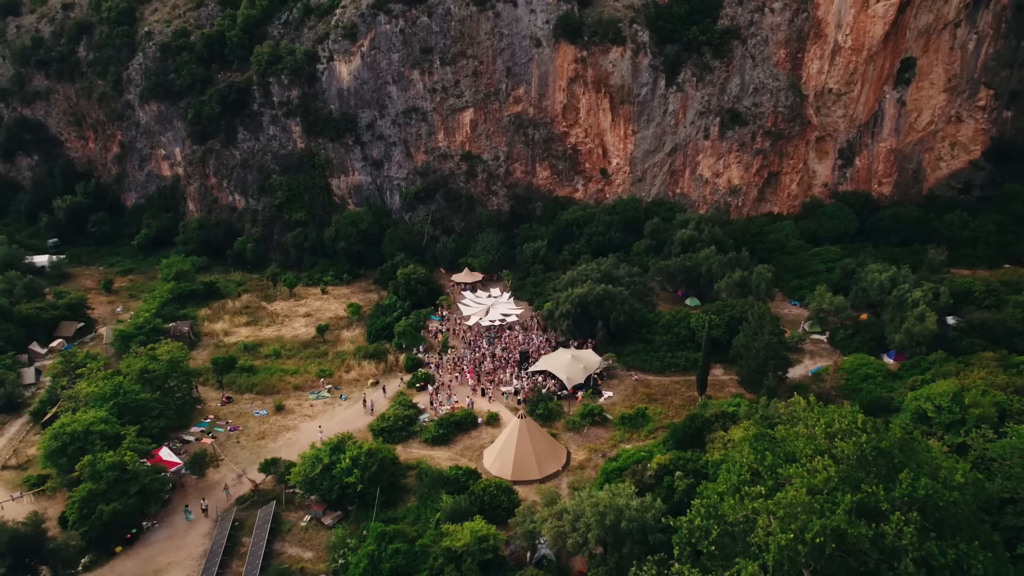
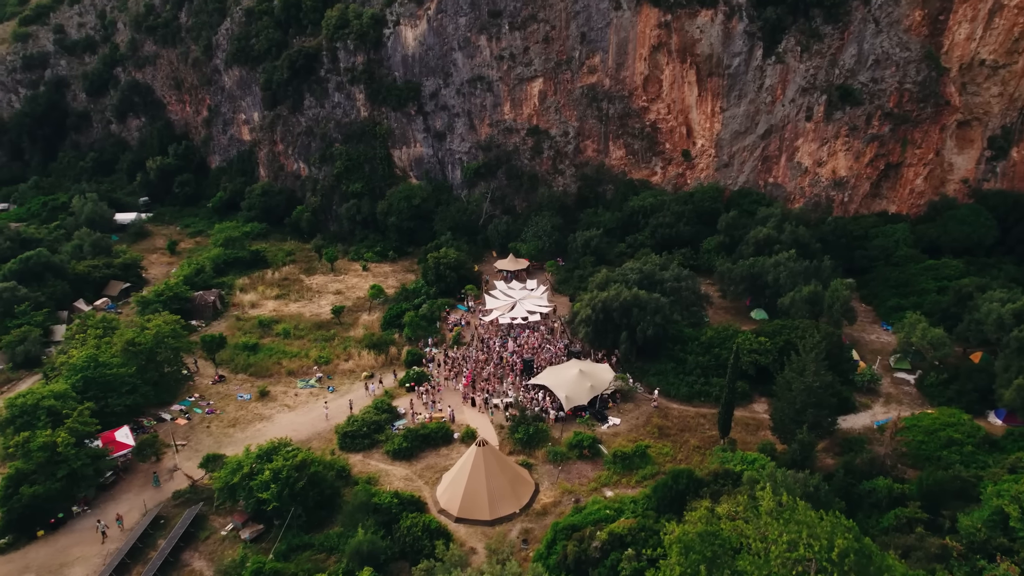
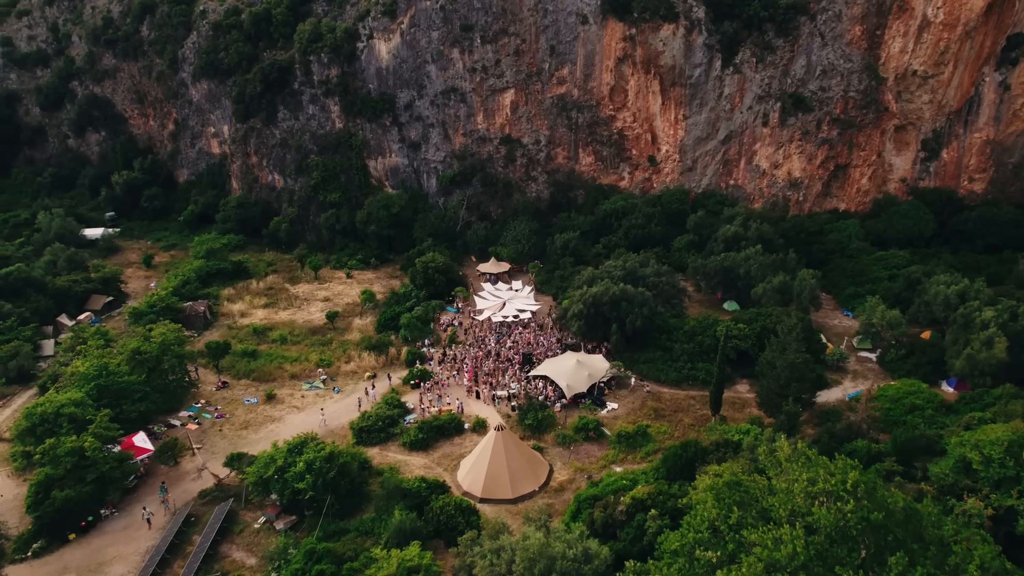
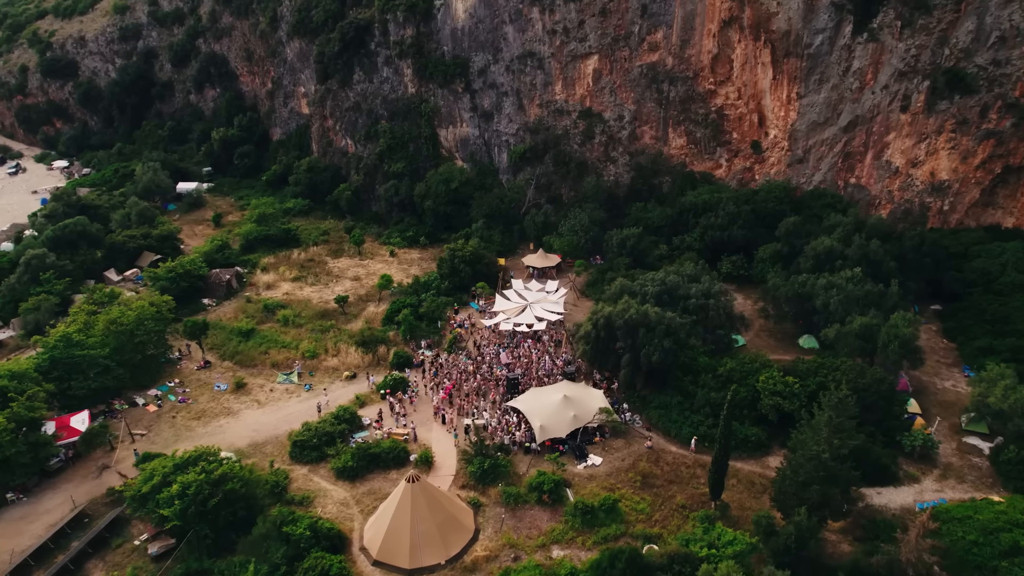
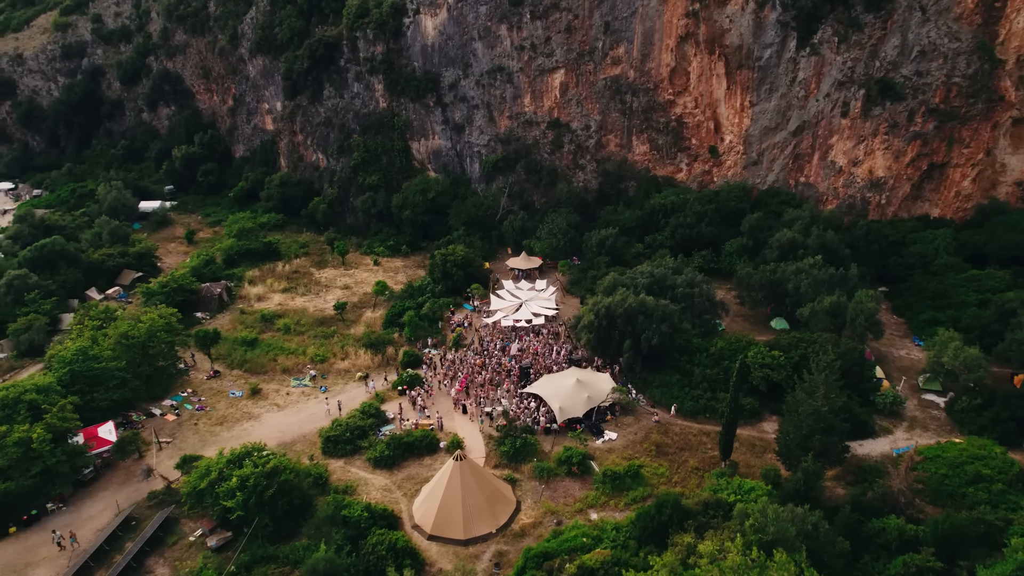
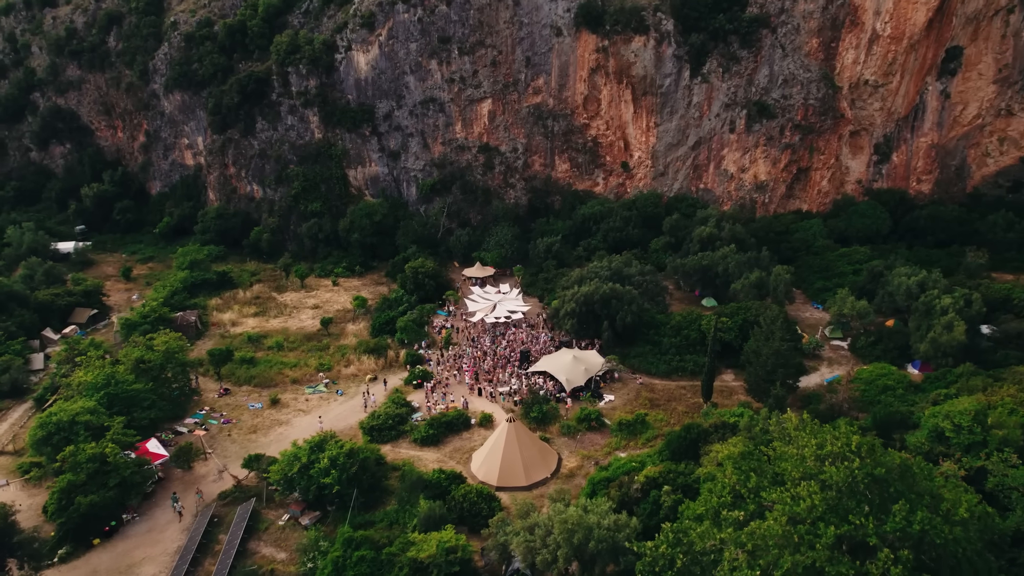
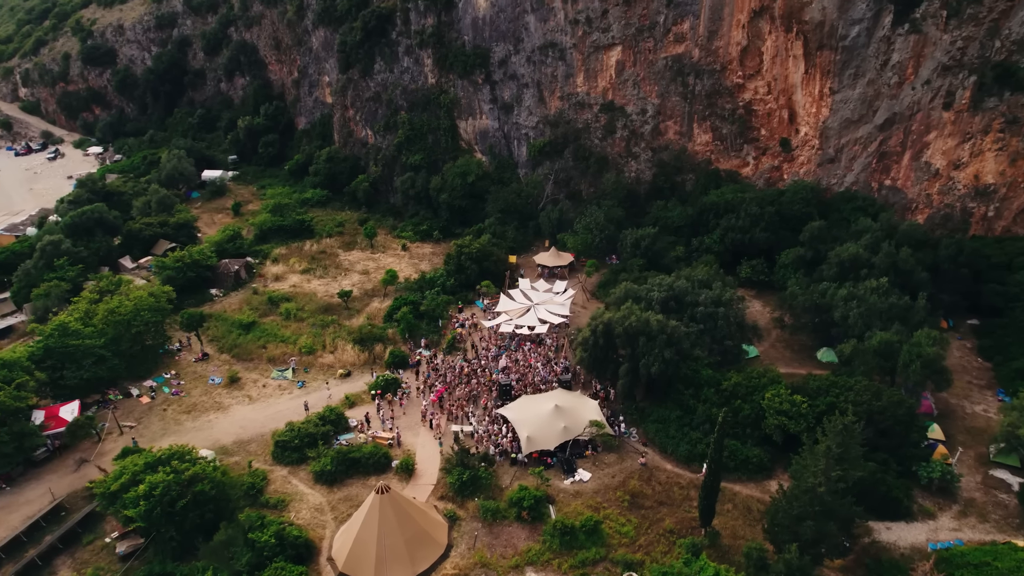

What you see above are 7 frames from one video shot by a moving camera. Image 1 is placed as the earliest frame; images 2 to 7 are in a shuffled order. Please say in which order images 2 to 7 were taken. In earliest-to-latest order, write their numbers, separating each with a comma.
6, 3, 2, 5, 4, 7
